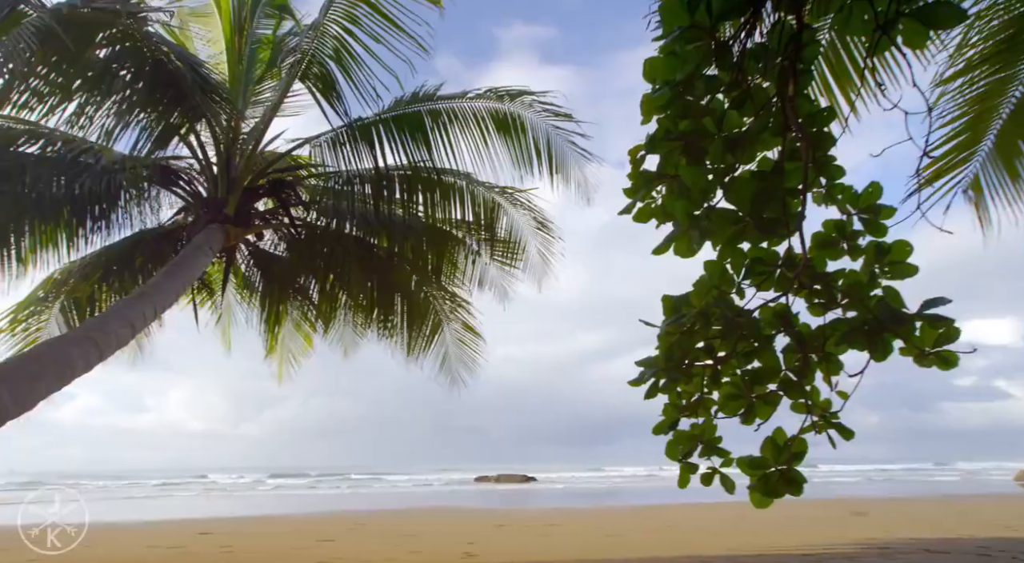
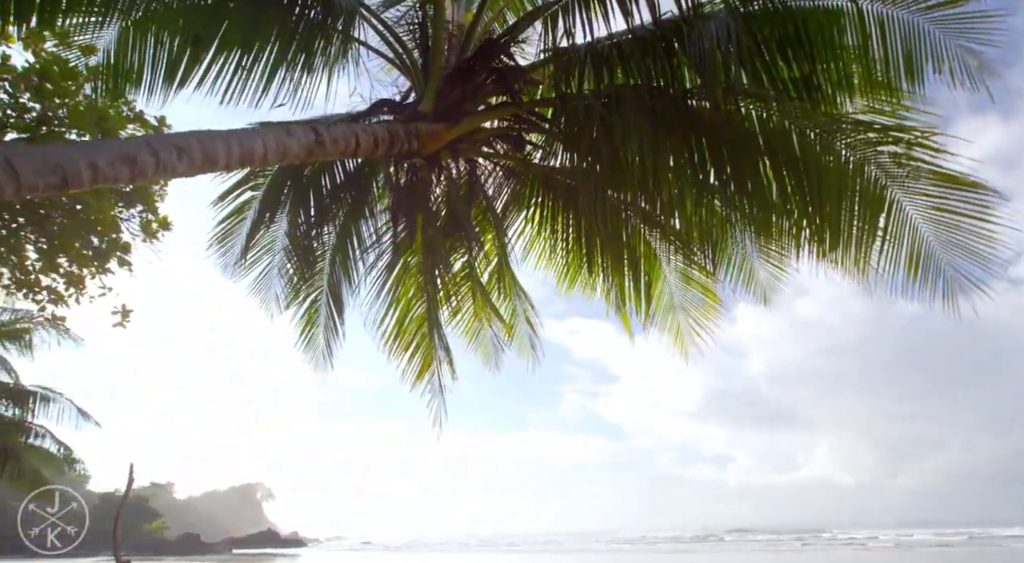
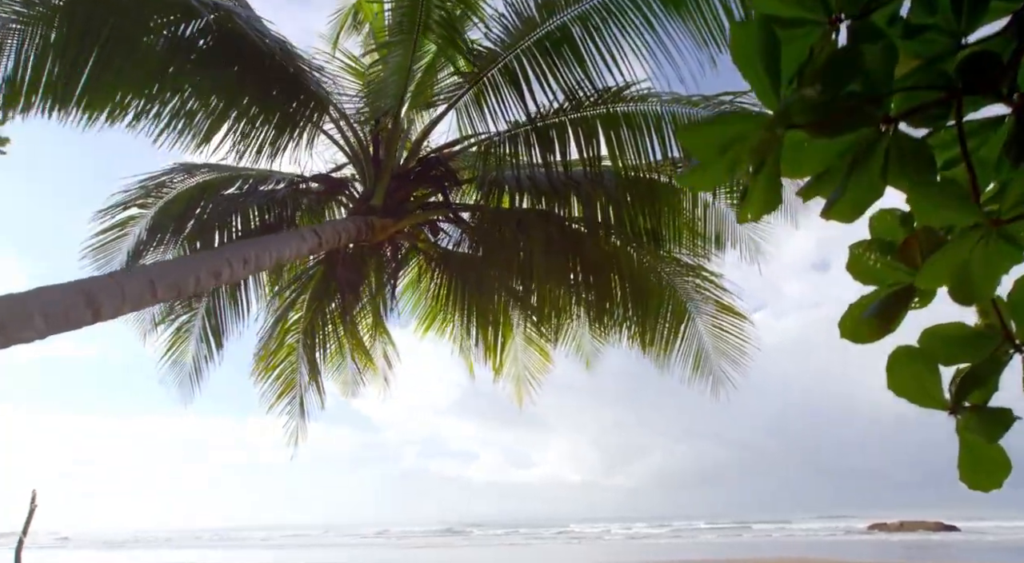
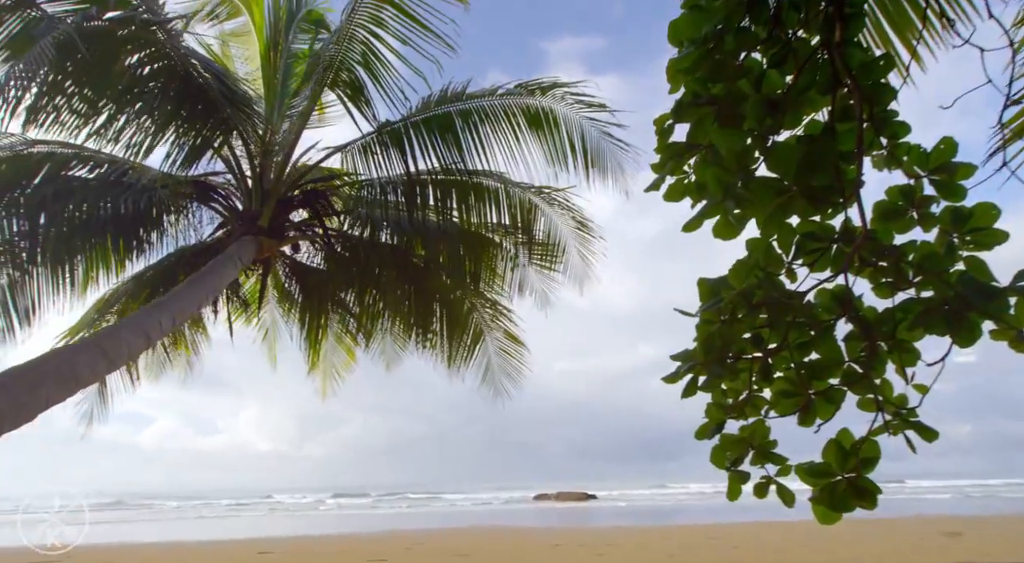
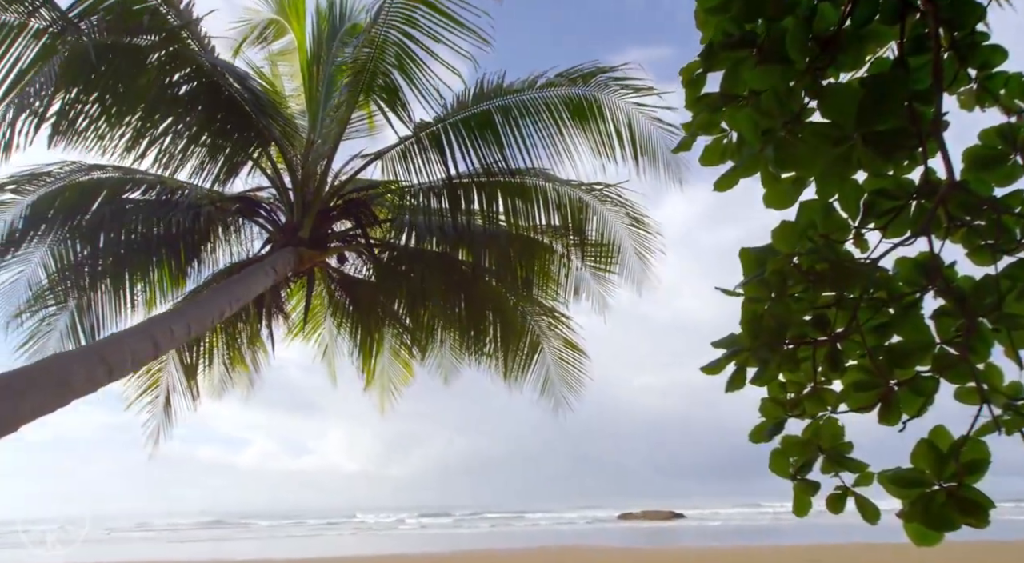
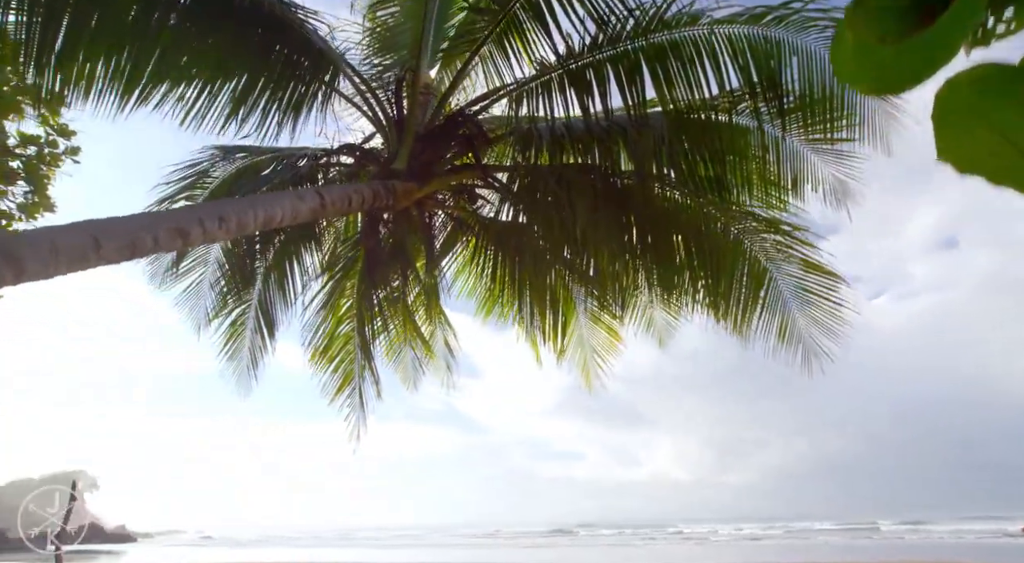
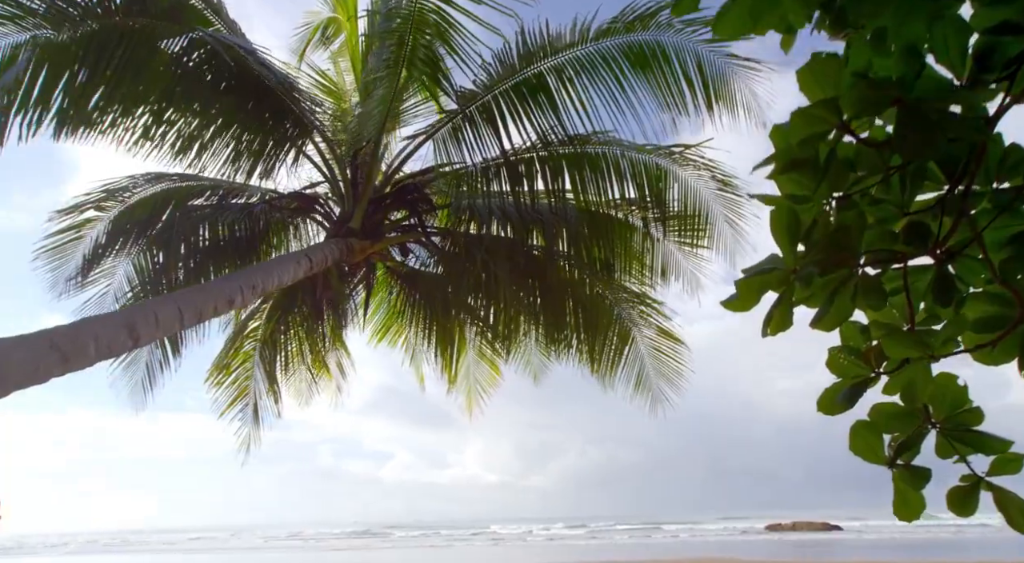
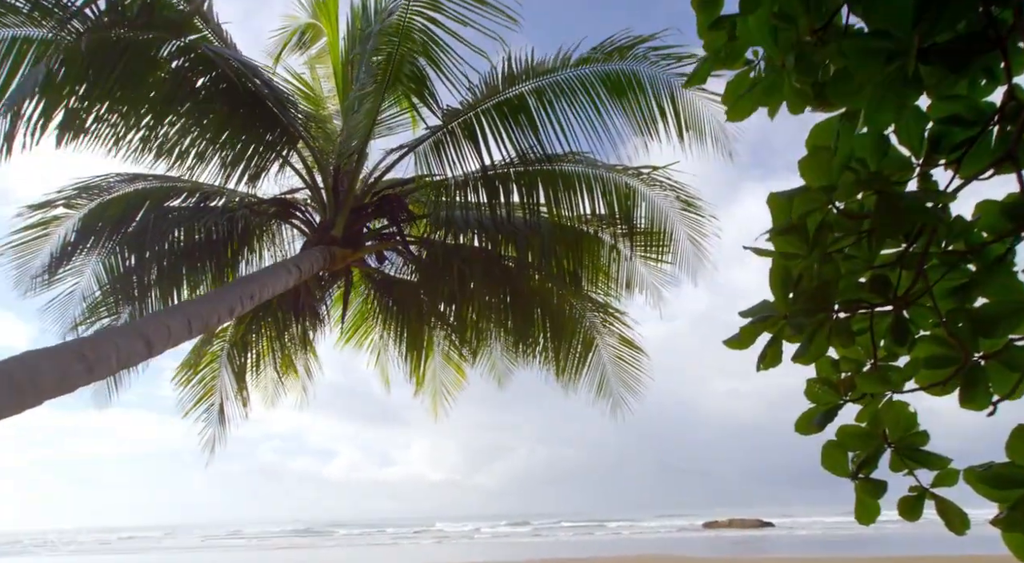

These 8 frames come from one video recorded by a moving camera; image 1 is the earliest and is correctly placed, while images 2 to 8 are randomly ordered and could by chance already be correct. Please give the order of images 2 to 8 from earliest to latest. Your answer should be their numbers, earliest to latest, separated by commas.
4, 5, 8, 7, 3, 6, 2
